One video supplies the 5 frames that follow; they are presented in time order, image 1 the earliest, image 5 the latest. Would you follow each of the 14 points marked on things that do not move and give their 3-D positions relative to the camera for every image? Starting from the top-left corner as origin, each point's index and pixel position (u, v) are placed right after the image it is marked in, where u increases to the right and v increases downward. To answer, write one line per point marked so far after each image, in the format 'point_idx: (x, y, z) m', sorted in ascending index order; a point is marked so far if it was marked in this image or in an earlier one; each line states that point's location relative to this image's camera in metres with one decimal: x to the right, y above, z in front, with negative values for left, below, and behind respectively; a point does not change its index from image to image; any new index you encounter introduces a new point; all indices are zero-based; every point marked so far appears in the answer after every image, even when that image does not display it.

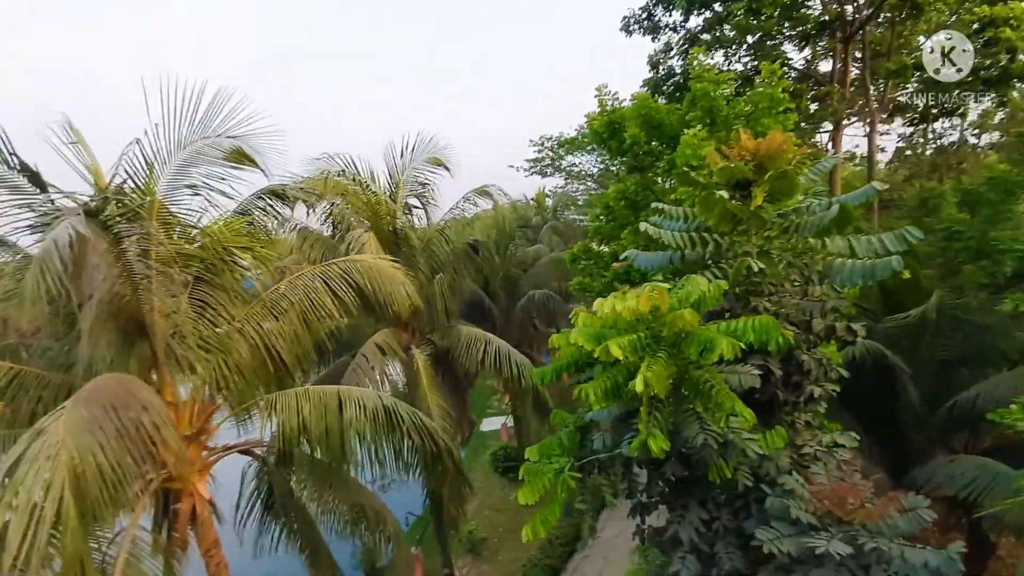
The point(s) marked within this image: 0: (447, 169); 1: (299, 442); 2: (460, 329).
0: (-0.9, +1.6, +6.7) m
1: (-1.7, -1.3, +4.1) m
2: (-0.6, -0.5, +6.6) m
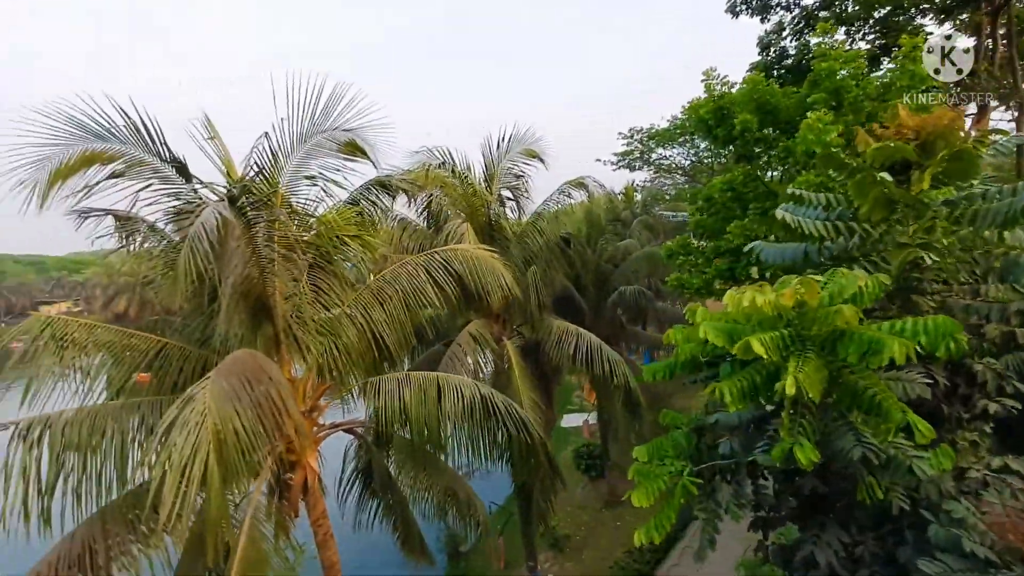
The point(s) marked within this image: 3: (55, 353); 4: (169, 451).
0: (+0.4, +1.7, +6.6) m
1: (-0.9, -1.2, +4.3) m
2: (+0.5, -0.4, +6.5) m
3: (-3.1, -0.4, +3.4) m
4: (-1.6, -0.8, +2.4) m
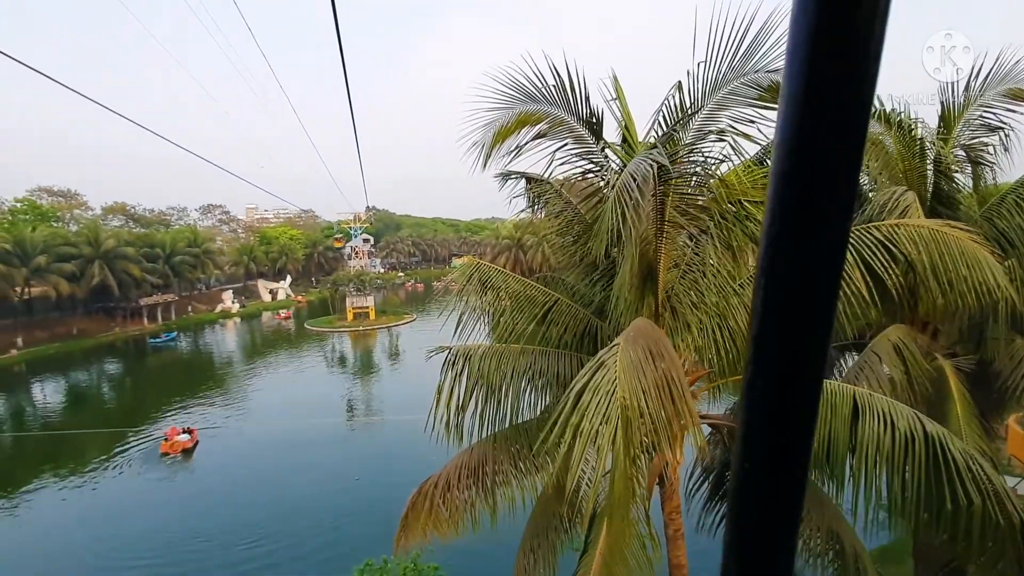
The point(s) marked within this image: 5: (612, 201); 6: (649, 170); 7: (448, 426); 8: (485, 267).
0: (+4.7, +1.6, +4.4) m
1: (+1.9, -1.0, +3.5) m
2: (+4.5, -0.5, +4.3) m
3: (-0.3, 0.0, +4.0) m
4: (+0.3, -0.6, +2.3) m
5: (+0.5, +0.5, +2.7) m
6: (+0.7, +0.6, +2.7) m
7: (-0.5, -1.1, +3.9) m
8: (-0.2, +0.2, +4.1) m
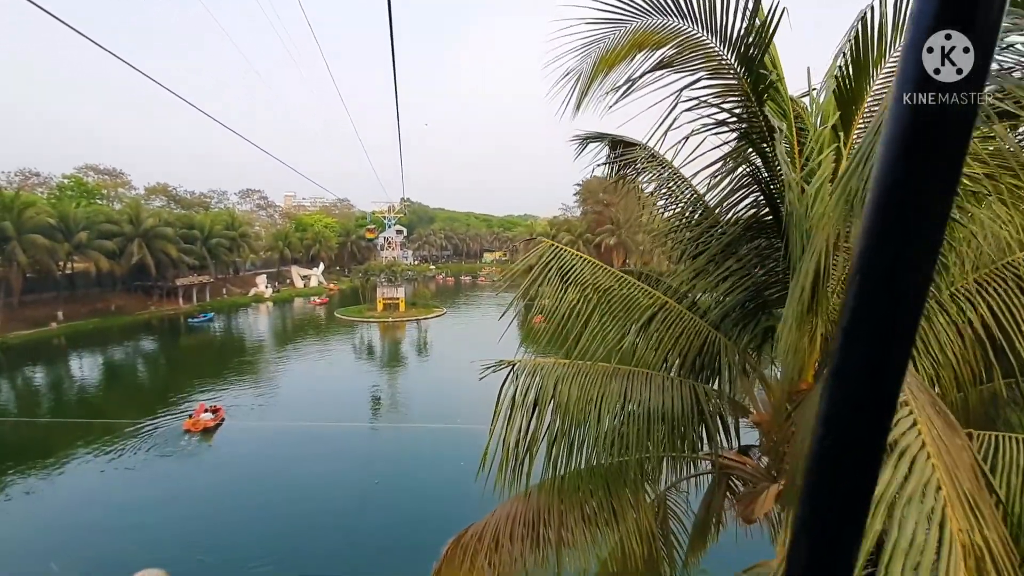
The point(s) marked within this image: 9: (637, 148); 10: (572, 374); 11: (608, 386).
0: (+5.2, +1.4, +3.0) m
1: (+2.3, -1.1, +2.3) m
2: (+5.0, -0.7, +3.0) m
3: (+0.2, 0.0, +3.0) m
4: (+0.7, -0.6, +1.3) m
5: (+1.0, +0.5, +1.7) m
6: (+1.2, +0.6, +1.6) m
7: (-0.1, -1.0, +2.9) m
8: (+0.3, +0.2, +3.0) m
9: (+0.9, +1.0, +3.6) m
10: (+0.3, -0.5, +2.8) m
11: (+0.5, -0.5, +2.8) m
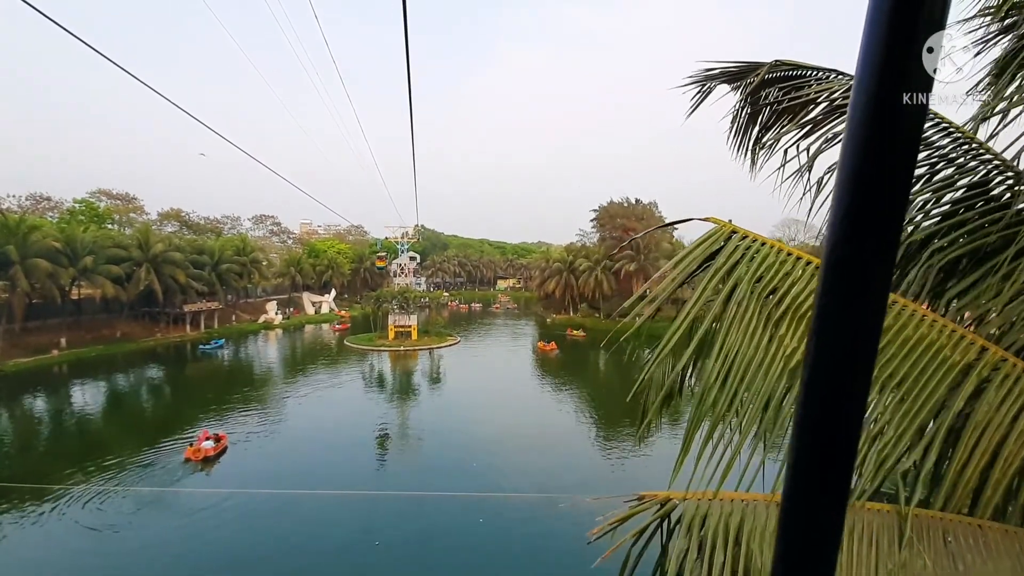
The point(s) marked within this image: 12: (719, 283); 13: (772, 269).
0: (+5.6, +1.3, +1.5) m
1: (+2.6, -1.2, +0.7) m
2: (+5.3, -0.8, +1.4) m
3: (+0.6, -0.1, +1.5) m
4: (+1.0, -0.6, -0.3) m
5: (+1.3, +0.4, +0.2) m
6: (+1.5, +0.6, +0.1) m
7: (+0.3, -1.1, +1.4) m
8: (+0.7, +0.1, +1.5) m
9: (+1.3, +0.9, +2.1) m
10: (+0.7, -0.6, +1.3) m
11: (+0.9, -0.6, +1.2) m
12: (+0.5, 0.0, +1.5) m
13: (+0.7, +0.1, +1.5) m
